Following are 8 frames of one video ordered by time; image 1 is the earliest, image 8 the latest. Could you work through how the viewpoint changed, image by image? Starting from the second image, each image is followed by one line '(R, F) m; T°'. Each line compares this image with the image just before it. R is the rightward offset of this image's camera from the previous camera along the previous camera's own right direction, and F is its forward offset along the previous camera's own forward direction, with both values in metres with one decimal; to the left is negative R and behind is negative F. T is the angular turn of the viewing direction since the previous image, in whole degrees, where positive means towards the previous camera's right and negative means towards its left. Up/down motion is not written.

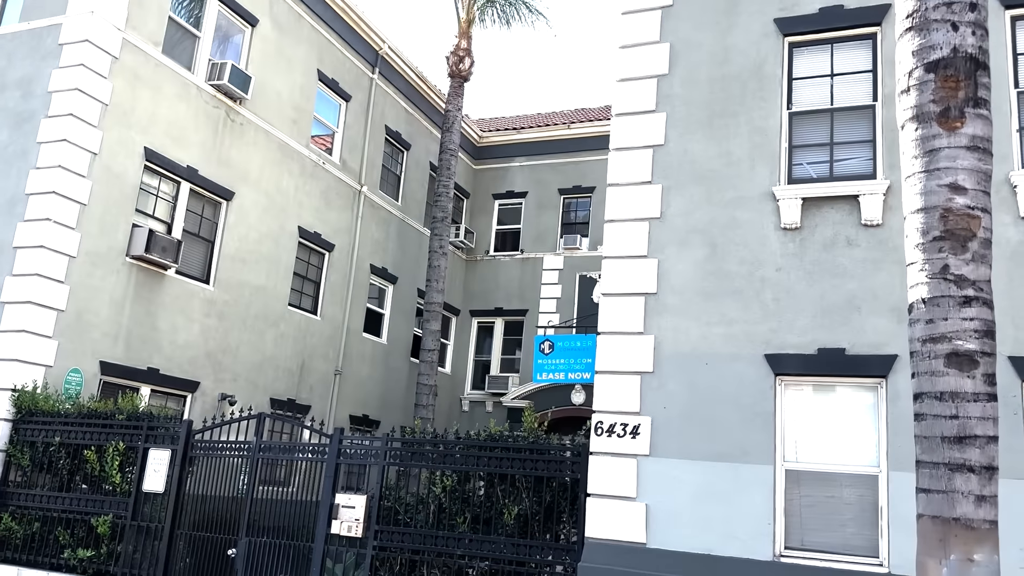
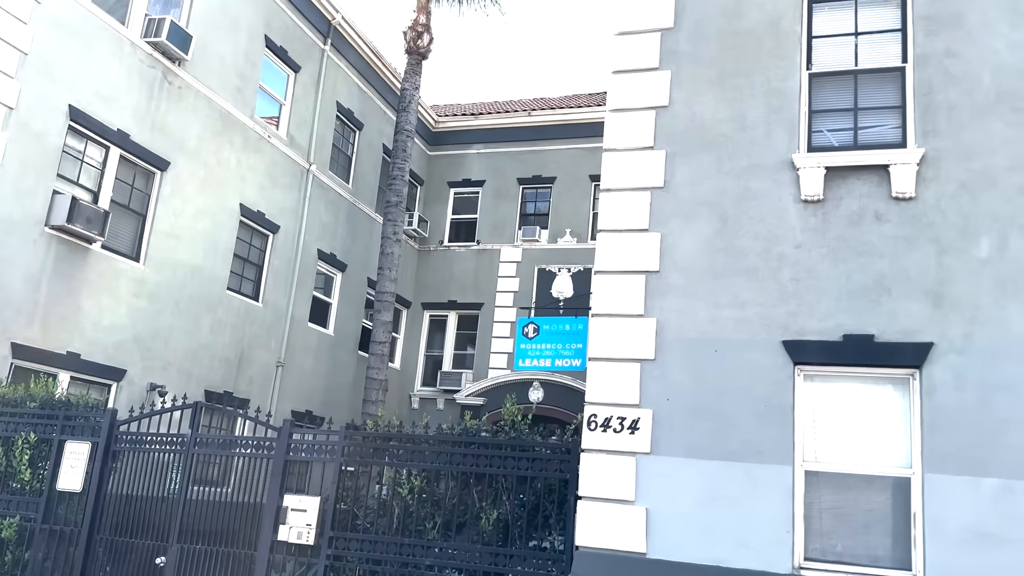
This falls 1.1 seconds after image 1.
(-0.4, +1.1) m; +4°
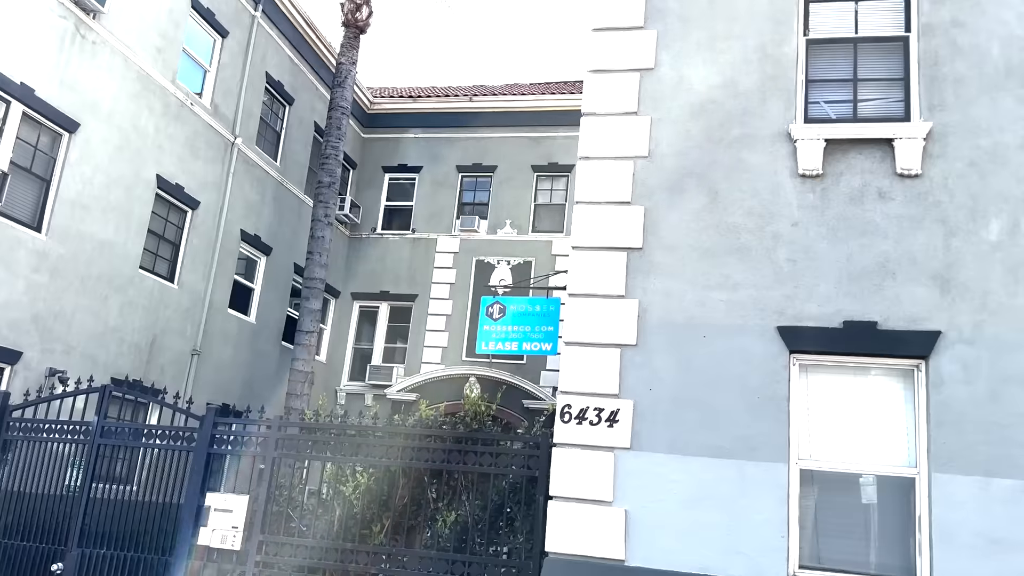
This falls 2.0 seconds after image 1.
(-0.4, +0.9) m; +5°
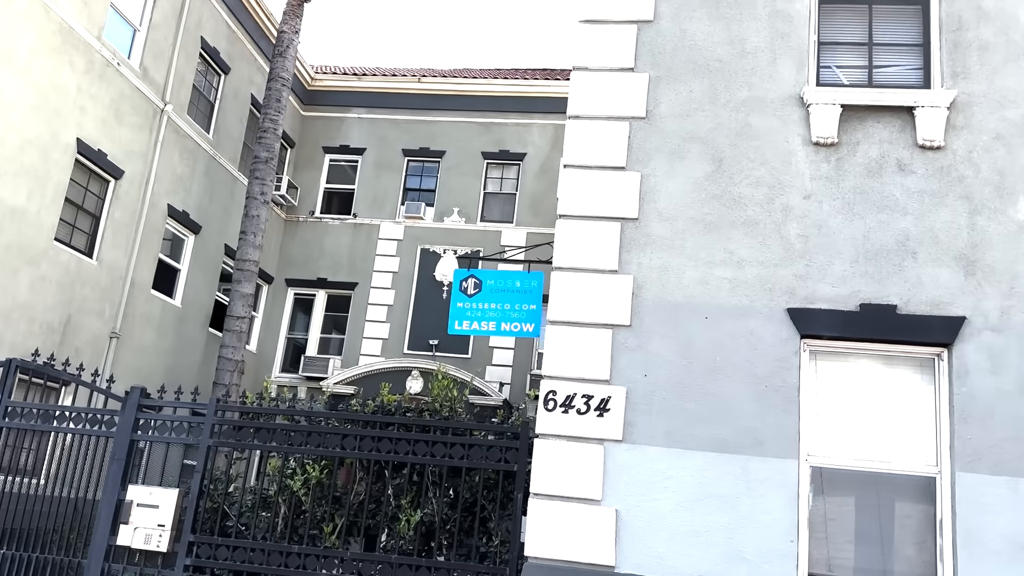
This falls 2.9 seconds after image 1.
(-0.4, +0.8) m; +5°
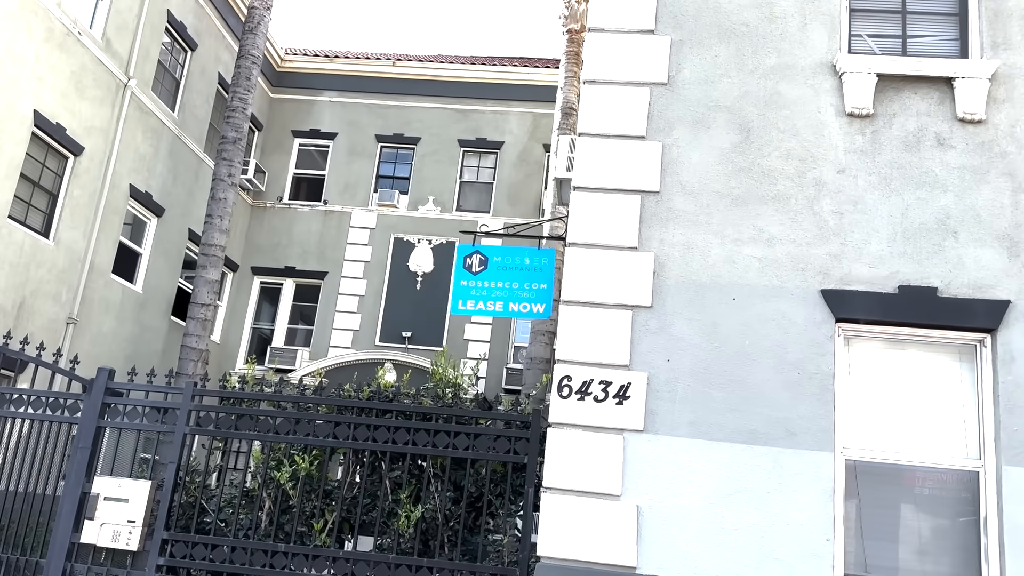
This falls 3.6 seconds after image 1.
(-0.3, +0.5) m; +3°
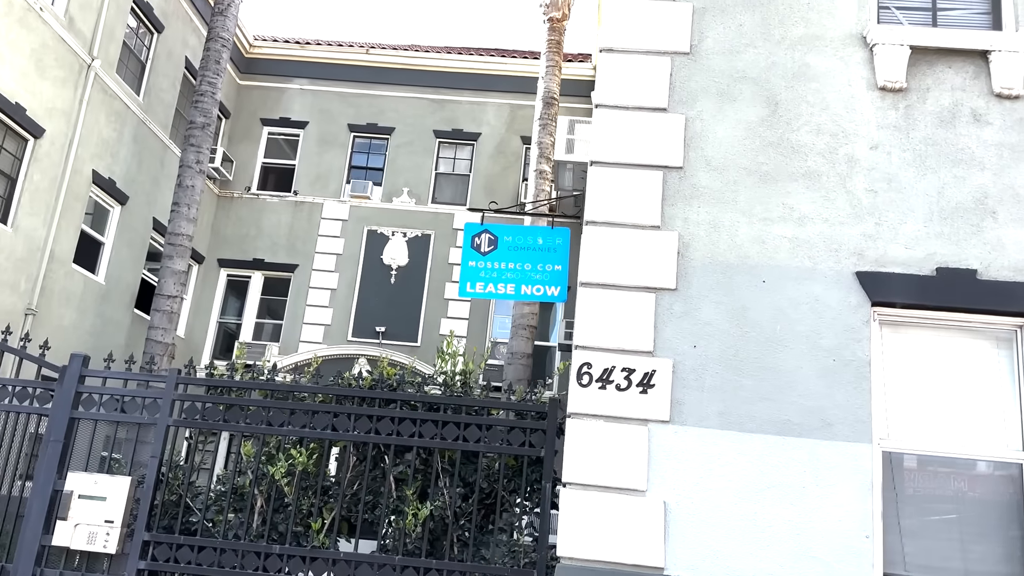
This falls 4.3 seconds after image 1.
(-0.3, +0.4) m; +3°
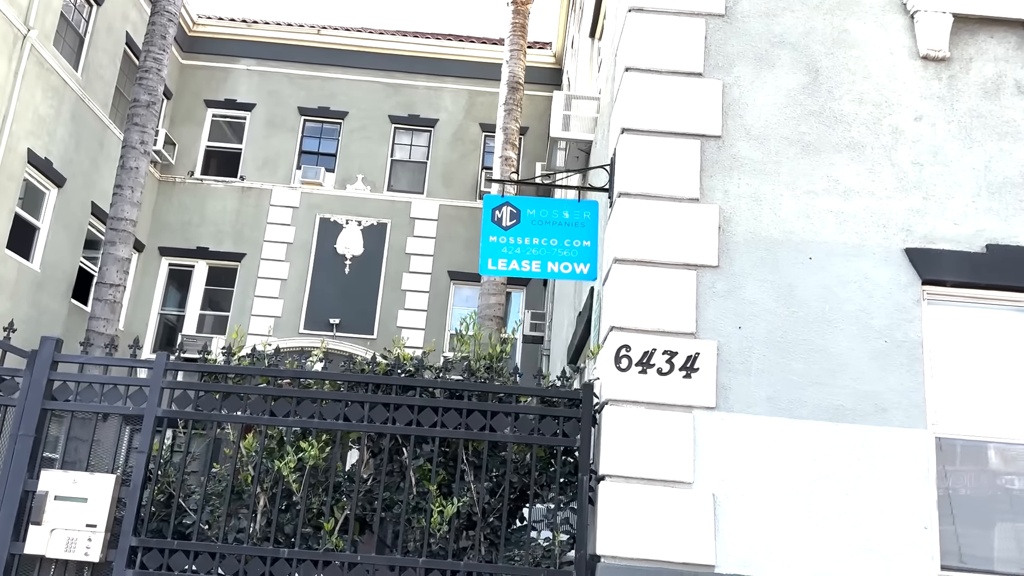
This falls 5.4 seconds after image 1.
(-0.5, +0.5) m; +4°
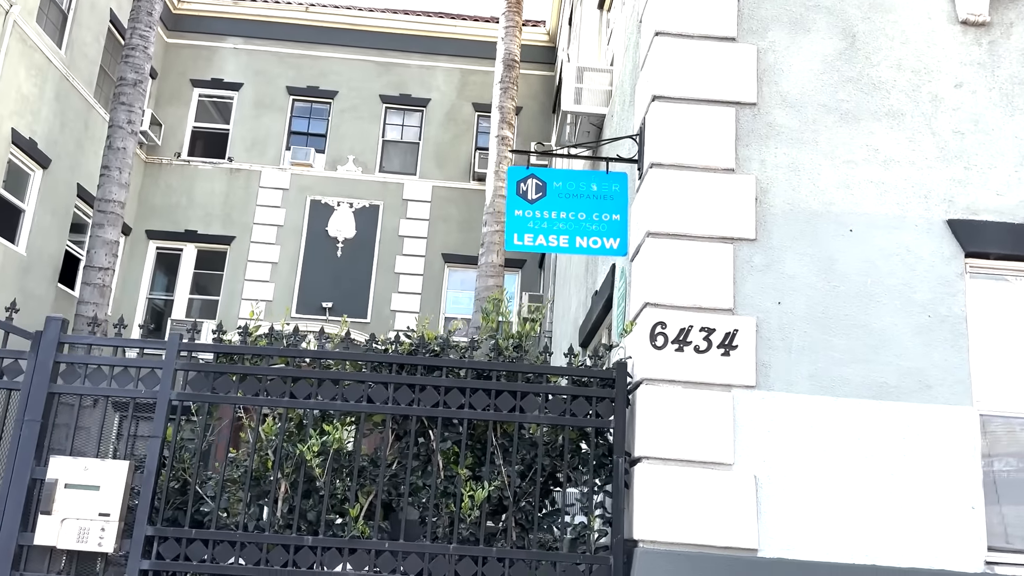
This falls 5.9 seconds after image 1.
(-0.2, +0.2) m; +1°
